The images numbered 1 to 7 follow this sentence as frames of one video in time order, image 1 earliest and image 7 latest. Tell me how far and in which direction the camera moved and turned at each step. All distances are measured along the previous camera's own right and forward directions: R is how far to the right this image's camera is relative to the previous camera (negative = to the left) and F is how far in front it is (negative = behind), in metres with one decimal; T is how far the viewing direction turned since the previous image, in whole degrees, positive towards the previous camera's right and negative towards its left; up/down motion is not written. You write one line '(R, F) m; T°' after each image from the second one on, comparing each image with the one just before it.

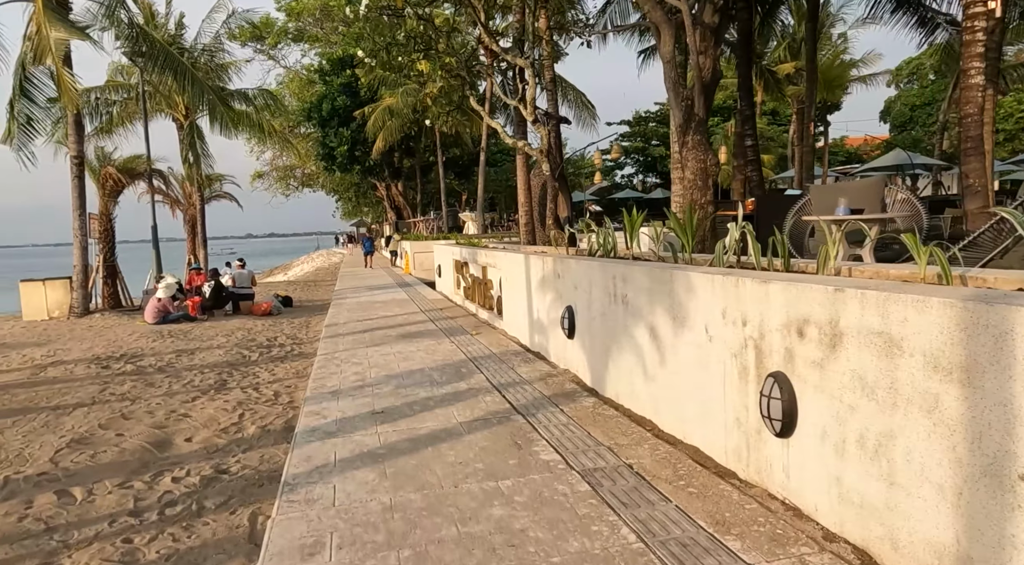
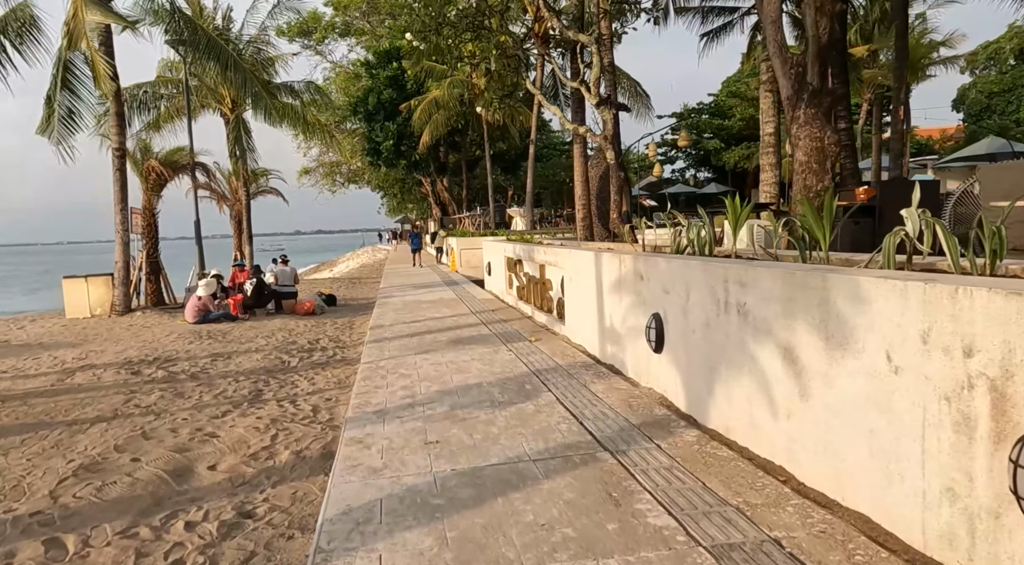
(-0.3, +1.0) m; -4°
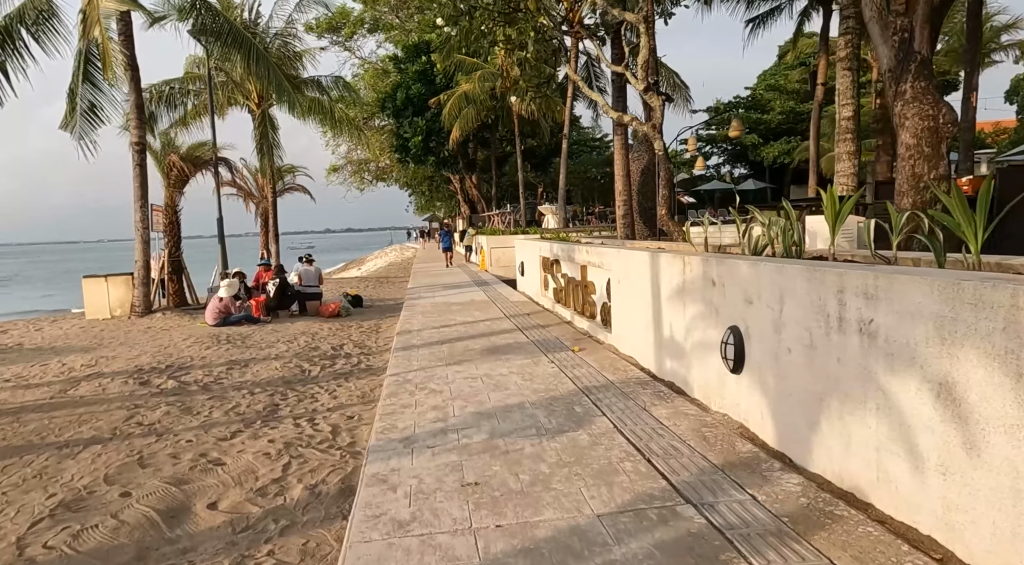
(-0.2, +0.8) m; -2°
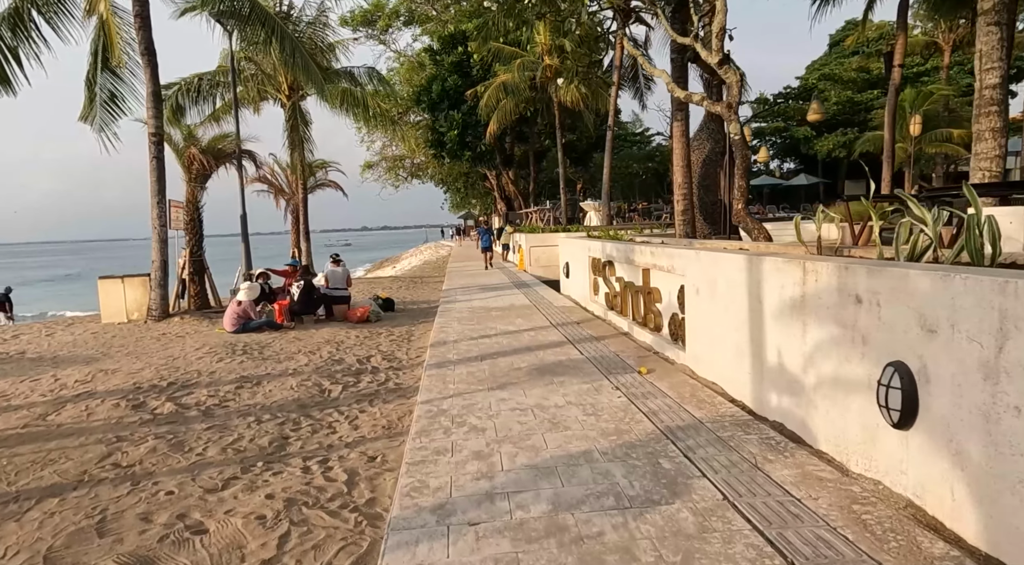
(-0.2, +1.3) m; -3°
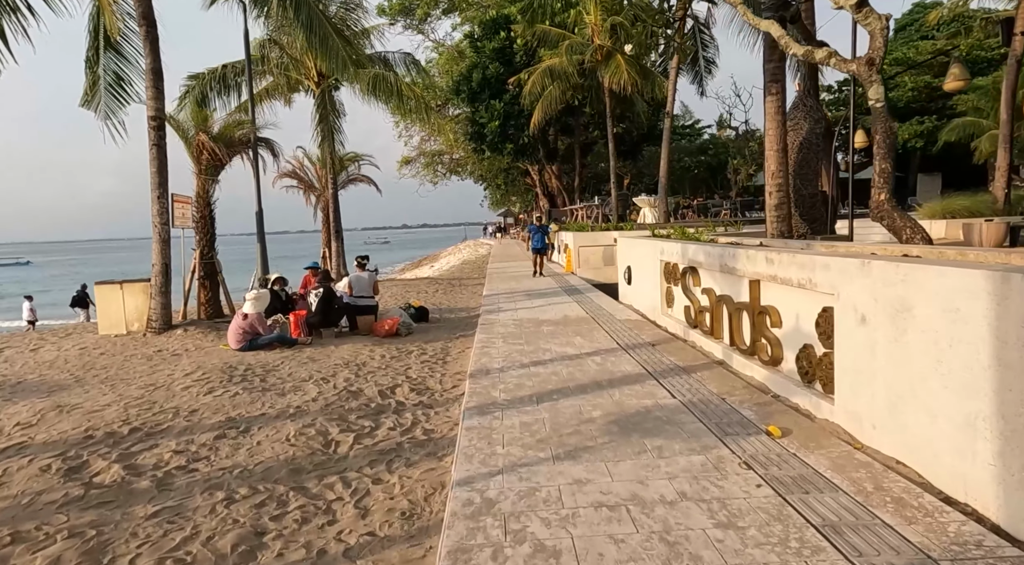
(-0.2, +1.9) m; -3°
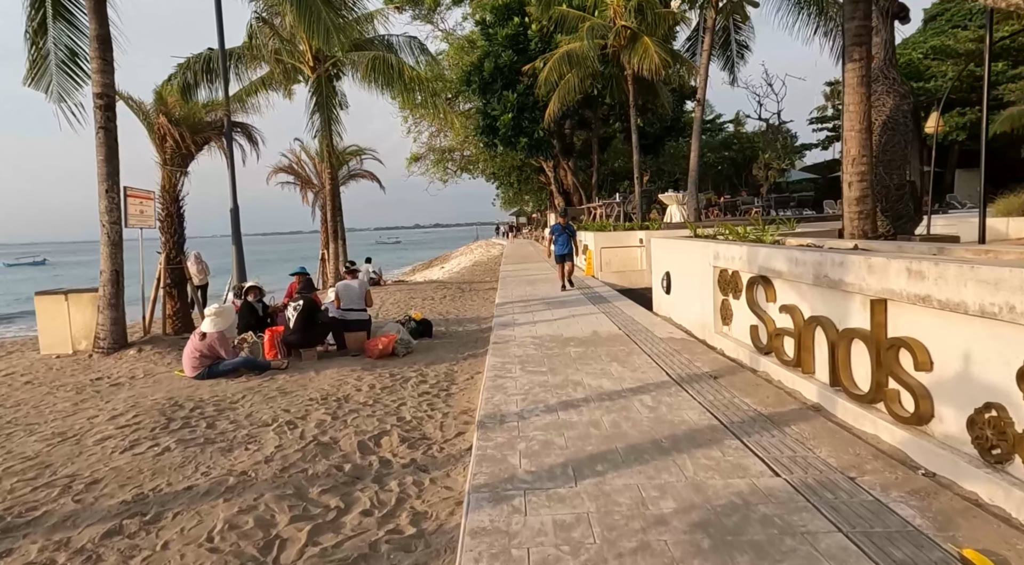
(-0.1, +1.8) m; -1°
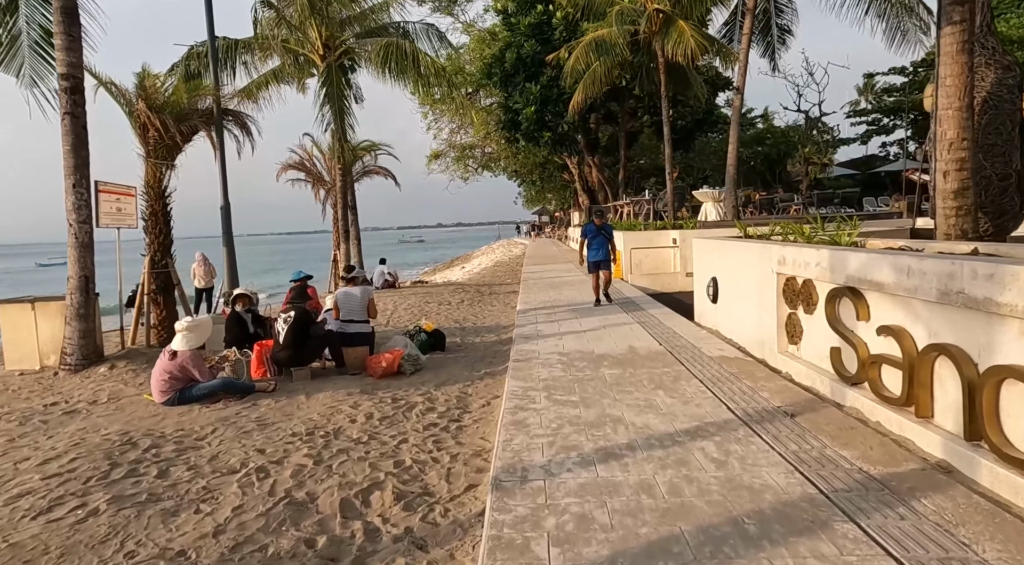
(0.0, +1.2) m; -2°
